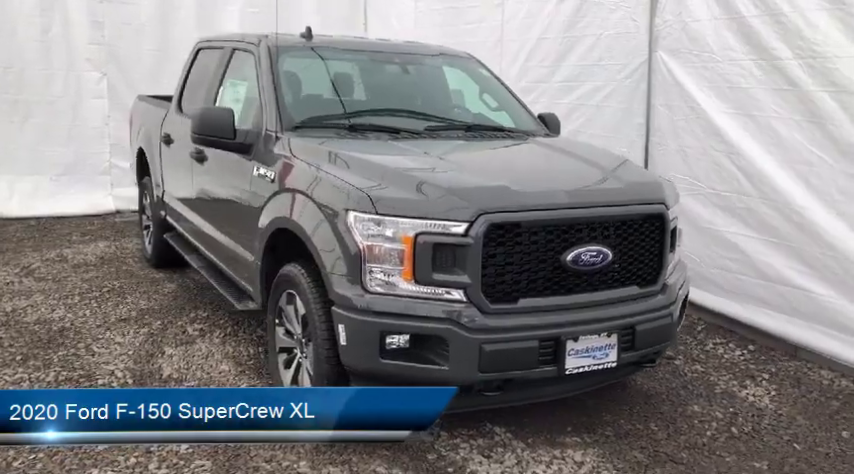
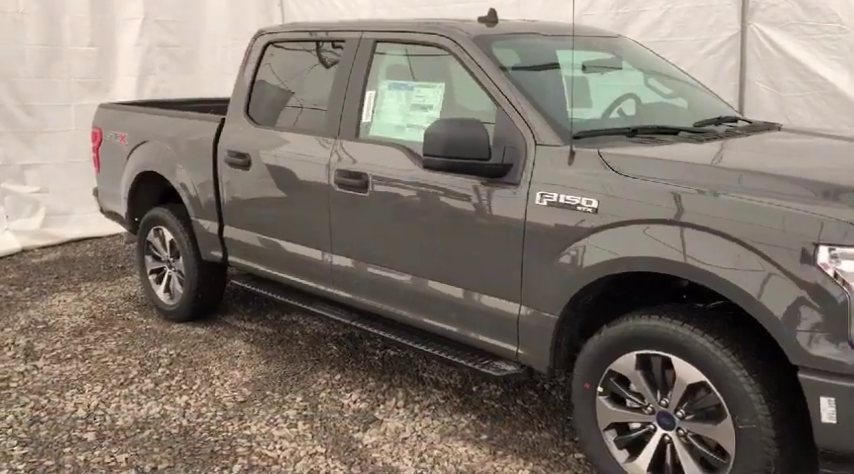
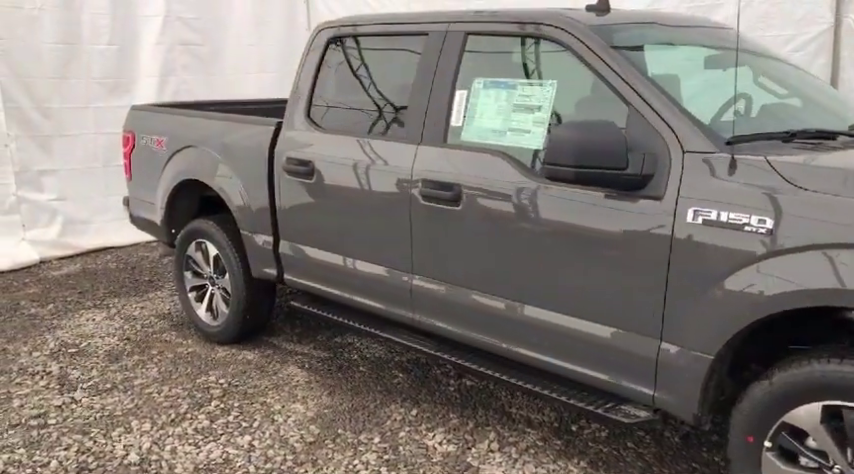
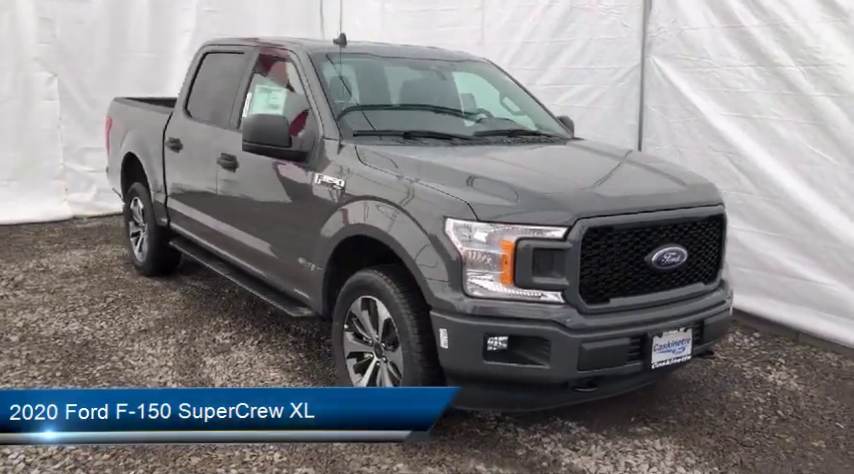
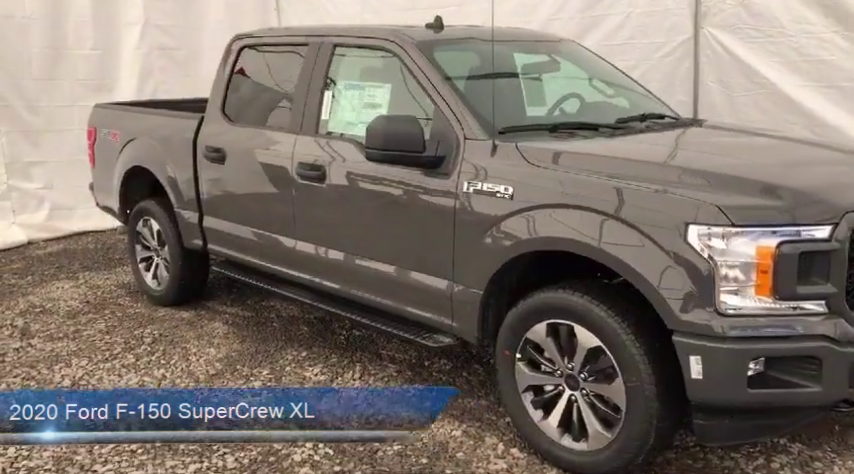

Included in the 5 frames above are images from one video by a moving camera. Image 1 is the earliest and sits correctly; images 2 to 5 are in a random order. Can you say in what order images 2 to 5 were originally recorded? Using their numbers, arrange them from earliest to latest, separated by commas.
4, 5, 2, 3
